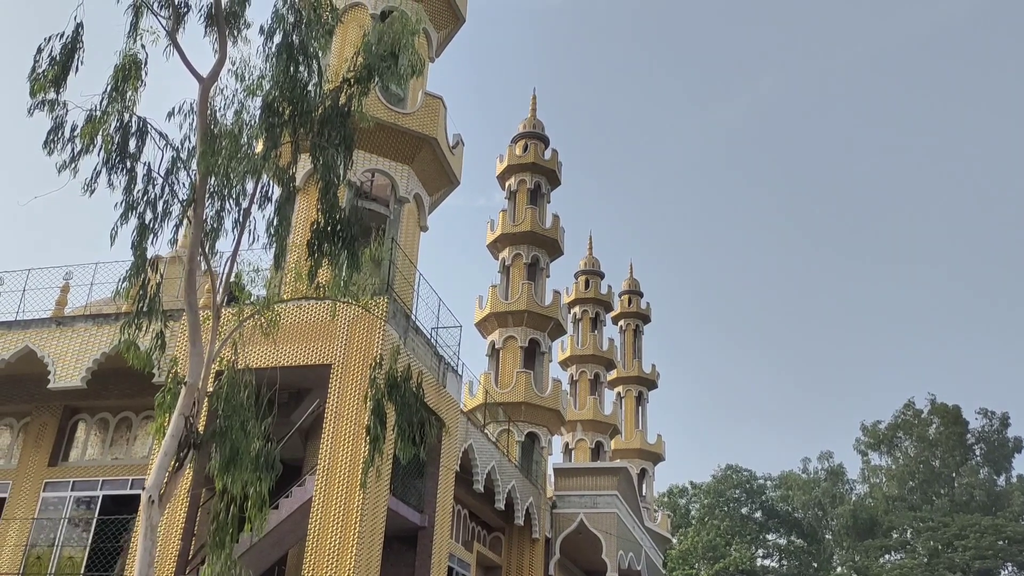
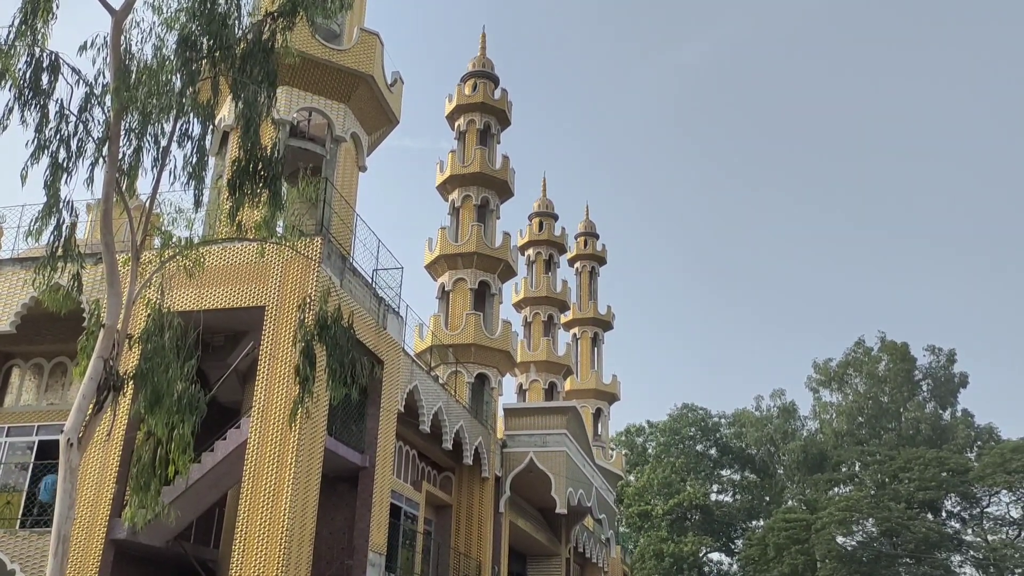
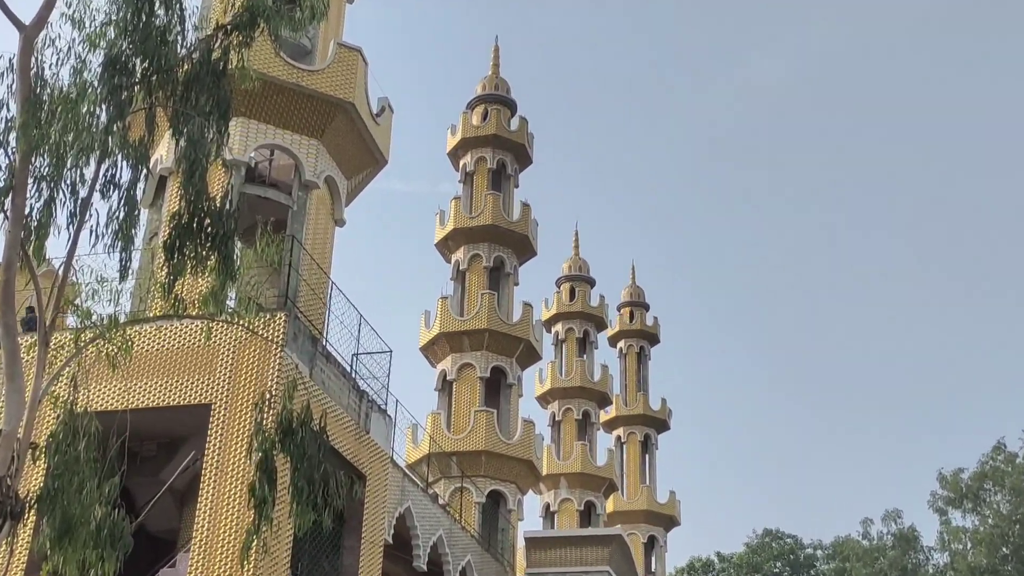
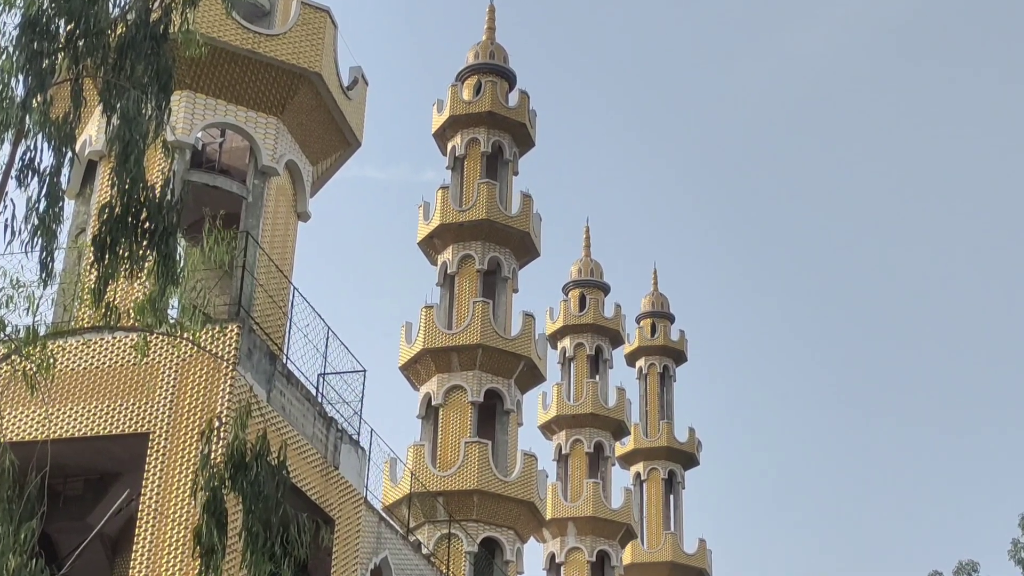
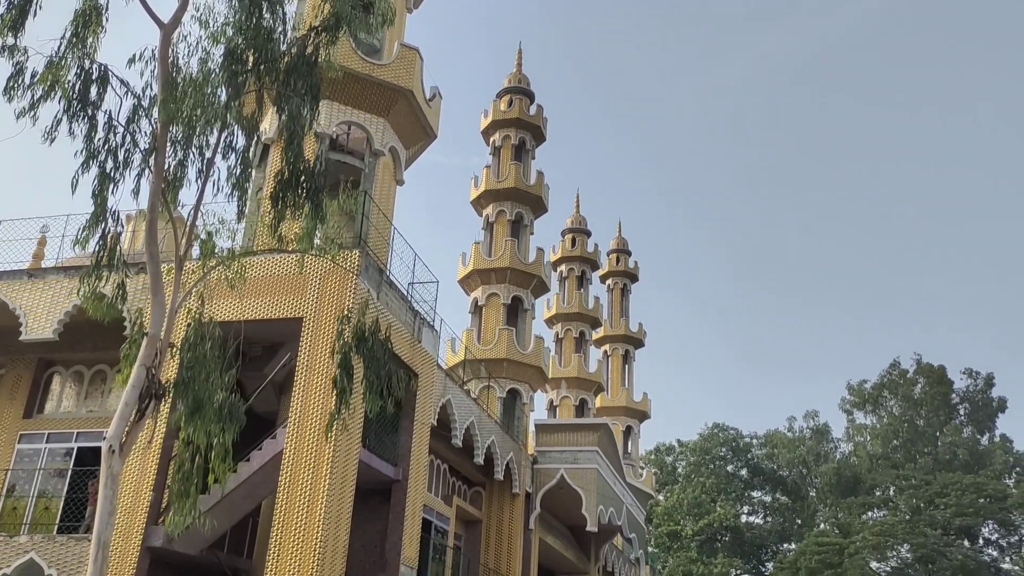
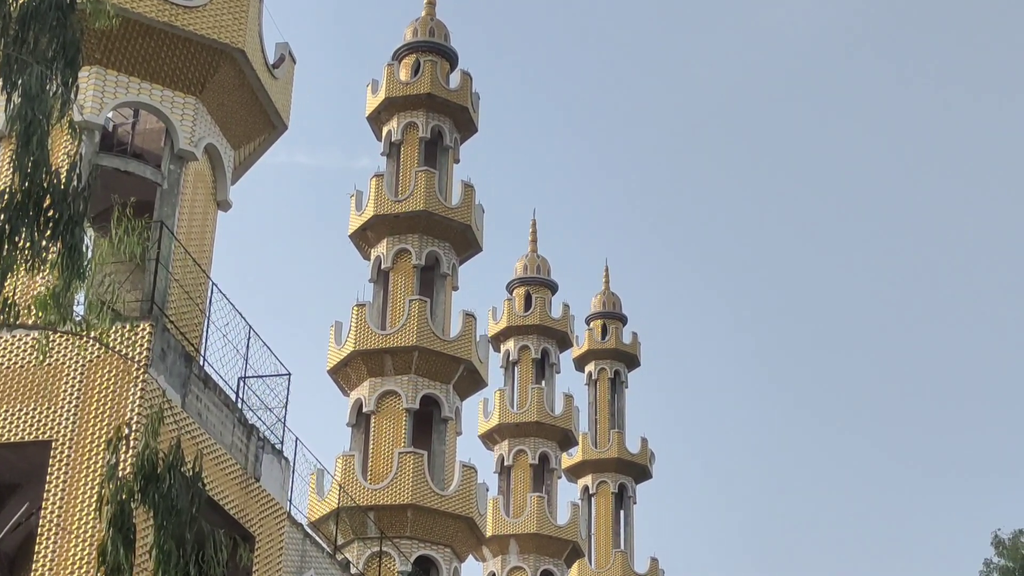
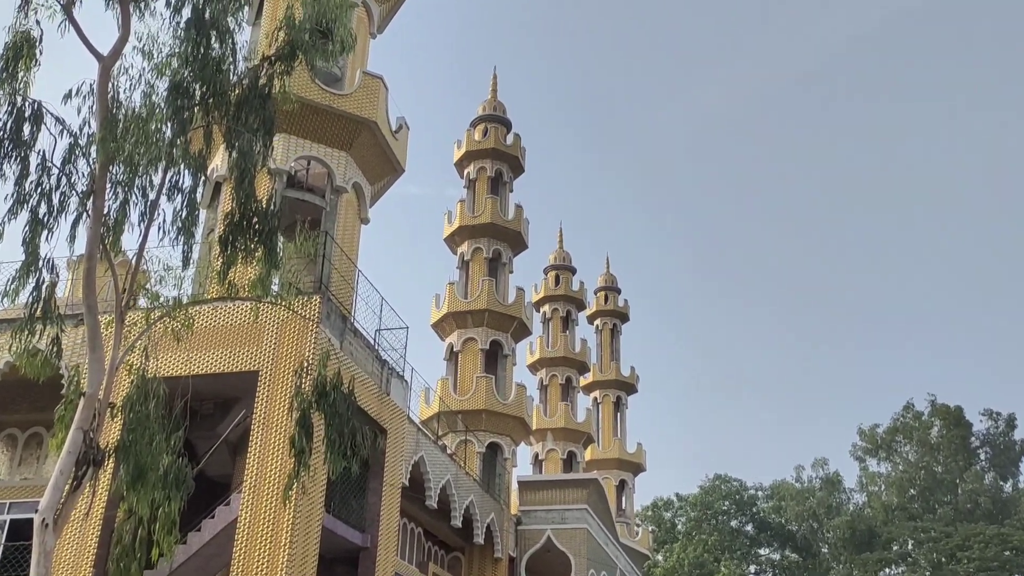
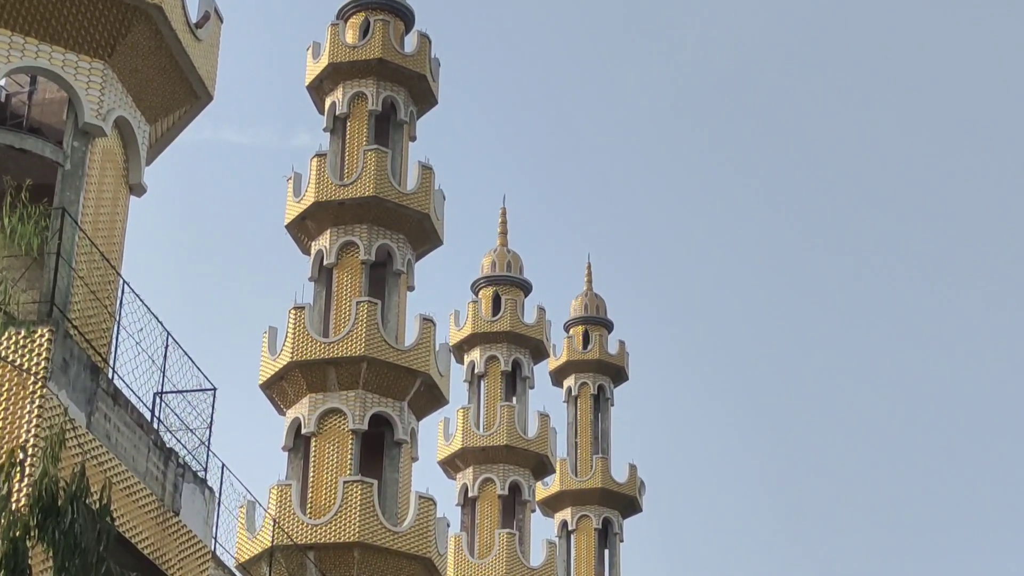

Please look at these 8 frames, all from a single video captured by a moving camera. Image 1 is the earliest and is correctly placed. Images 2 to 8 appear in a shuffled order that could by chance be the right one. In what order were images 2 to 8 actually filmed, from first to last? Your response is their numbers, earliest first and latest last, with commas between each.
5, 2, 7, 3, 4, 6, 8
